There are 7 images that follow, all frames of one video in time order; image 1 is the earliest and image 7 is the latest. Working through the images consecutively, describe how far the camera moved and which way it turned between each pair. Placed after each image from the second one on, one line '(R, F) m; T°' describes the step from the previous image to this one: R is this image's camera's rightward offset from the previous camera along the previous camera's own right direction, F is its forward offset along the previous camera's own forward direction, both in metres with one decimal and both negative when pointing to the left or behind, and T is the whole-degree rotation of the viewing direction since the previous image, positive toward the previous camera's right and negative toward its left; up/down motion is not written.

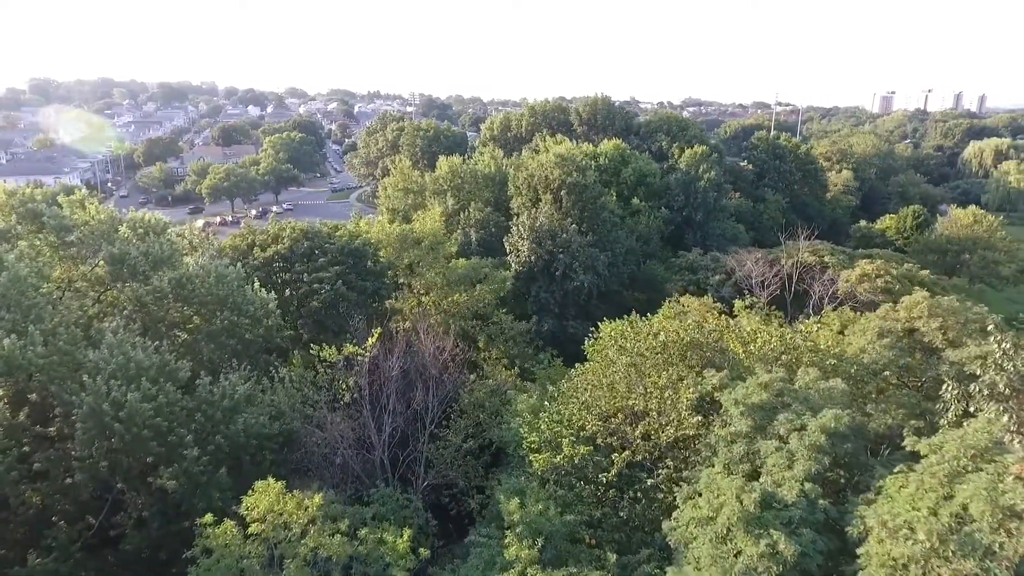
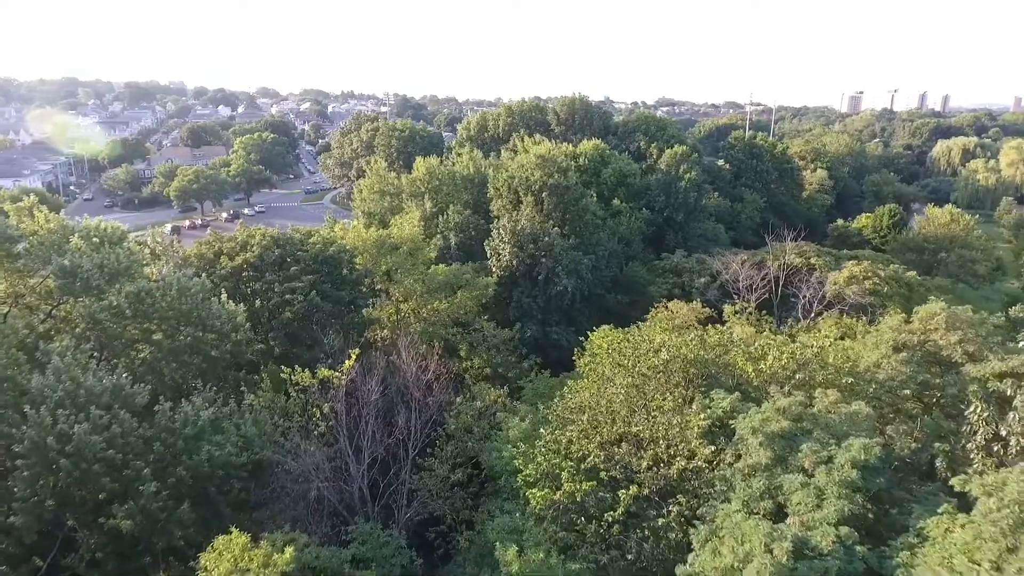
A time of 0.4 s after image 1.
(-0.2, +0.7) m; +2°
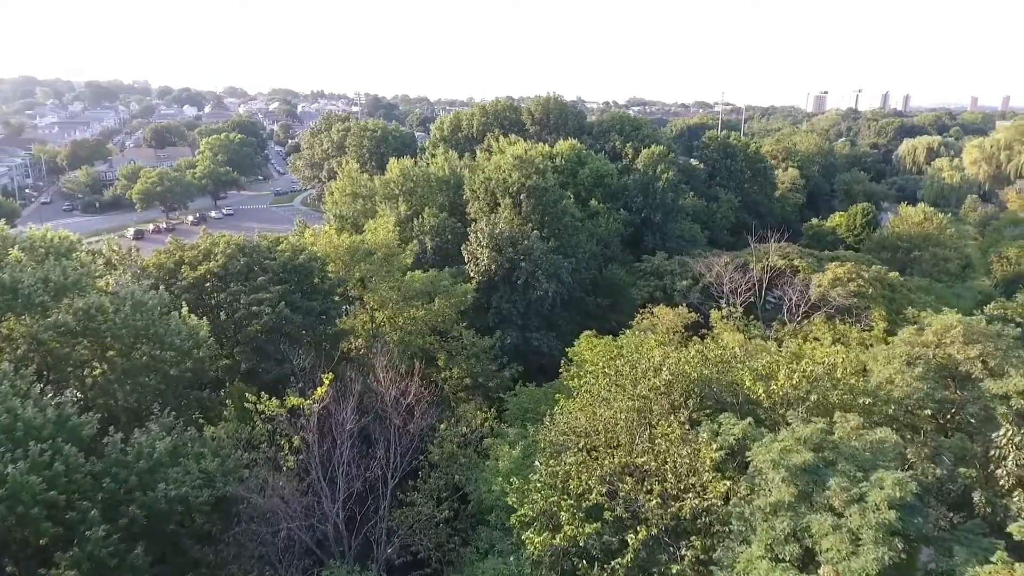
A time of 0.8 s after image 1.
(-0.2, +0.7) m; +2°
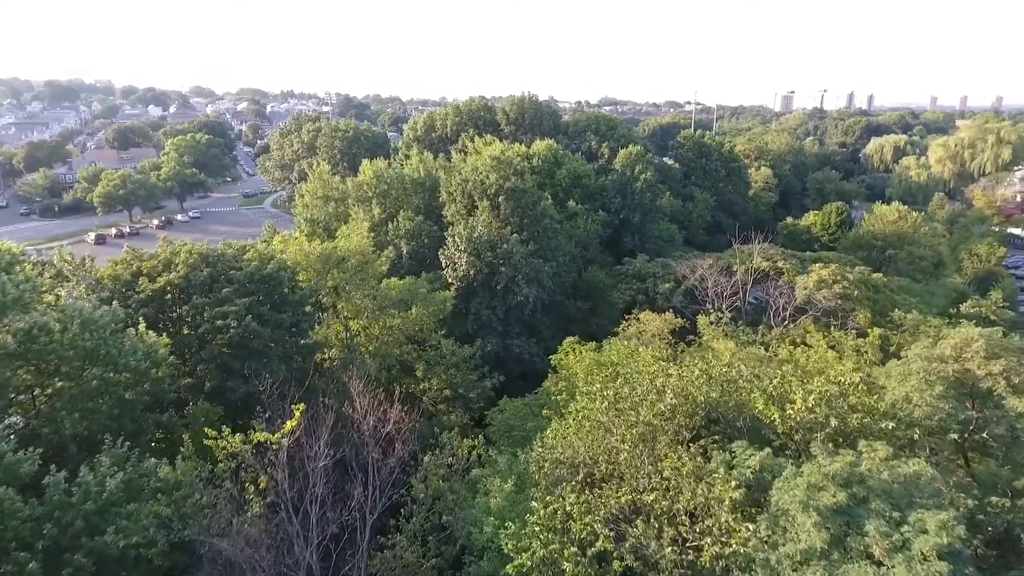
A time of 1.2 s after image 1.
(-0.2, +0.7) m; +2°
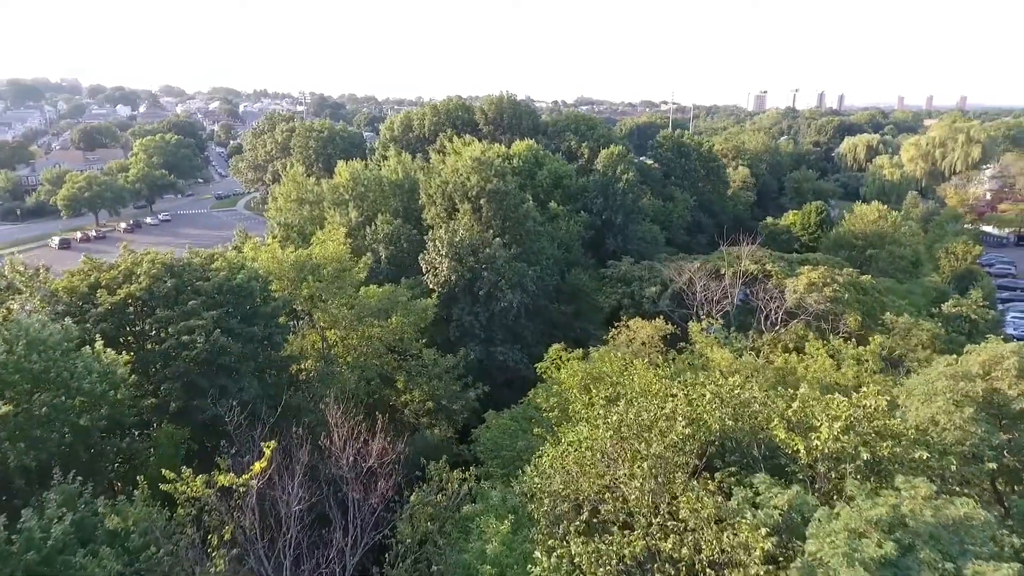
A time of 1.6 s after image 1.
(-0.2, +0.7) m; +2°
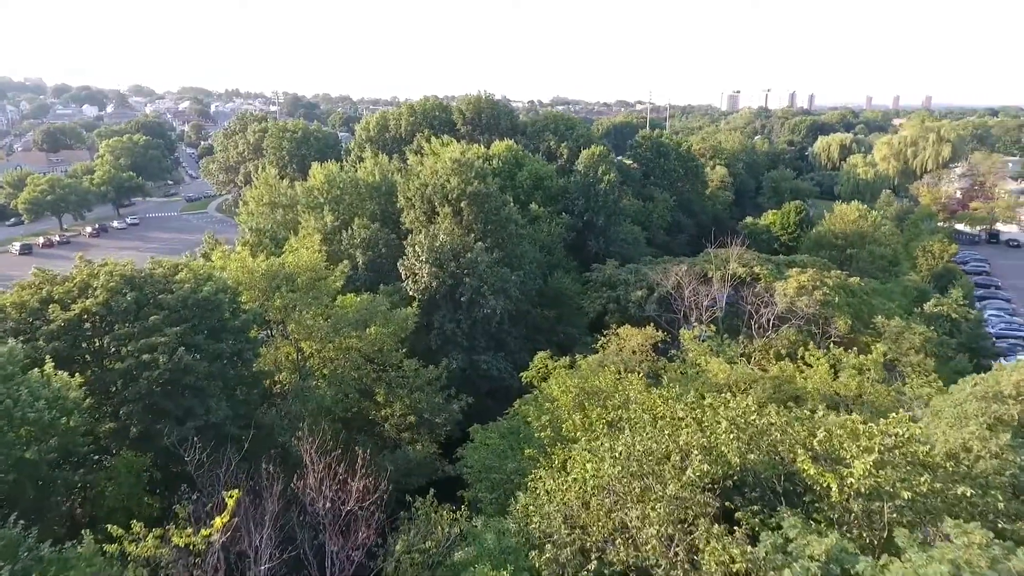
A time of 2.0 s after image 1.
(-0.2, +0.7) m; +2°
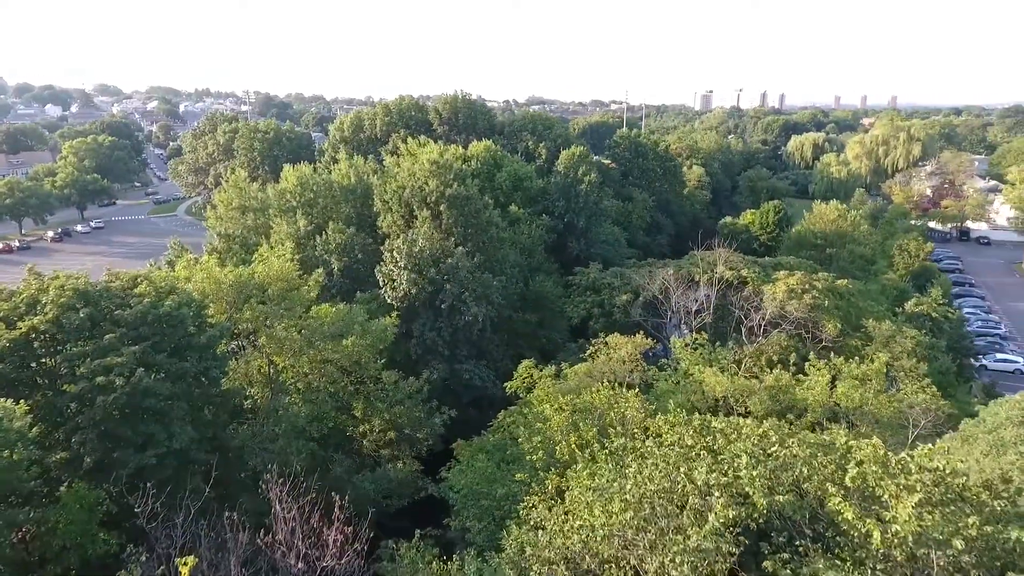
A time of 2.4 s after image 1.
(-0.2, +0.7) m; +2°
